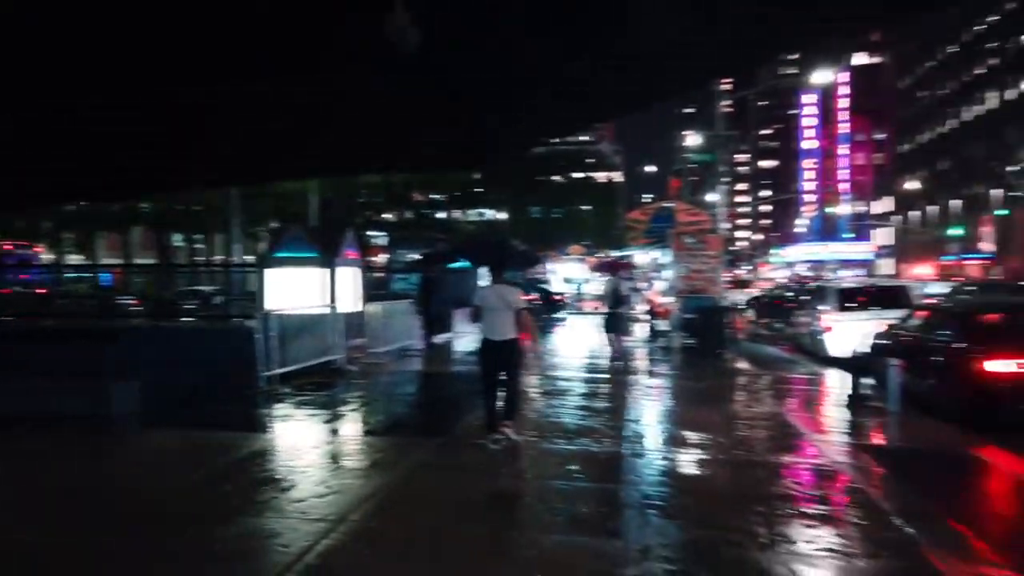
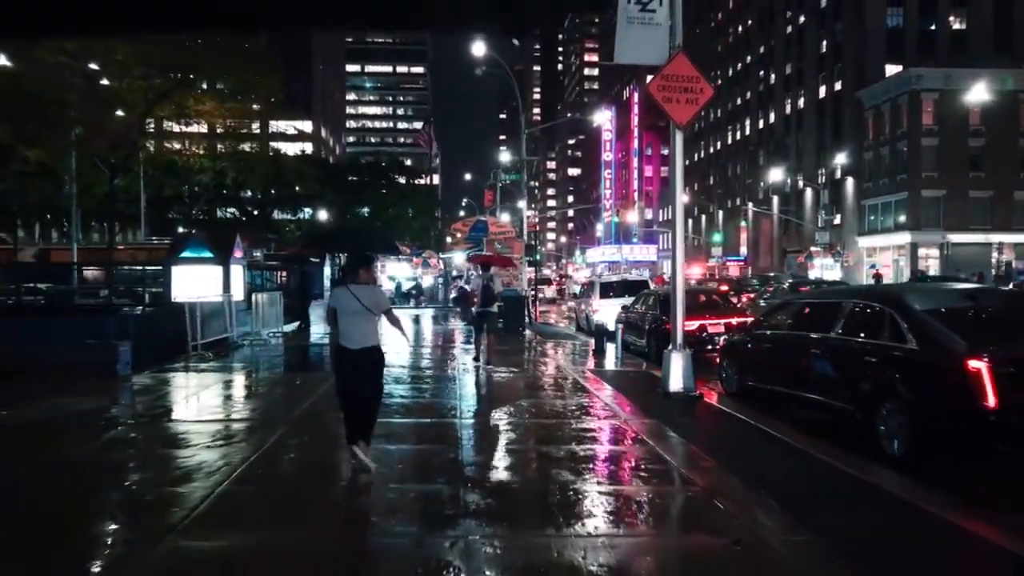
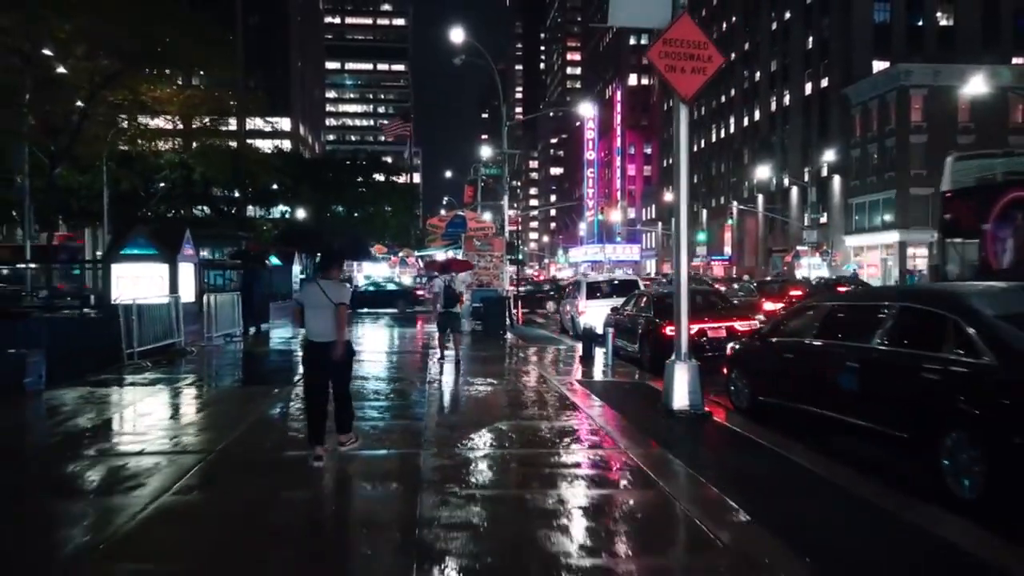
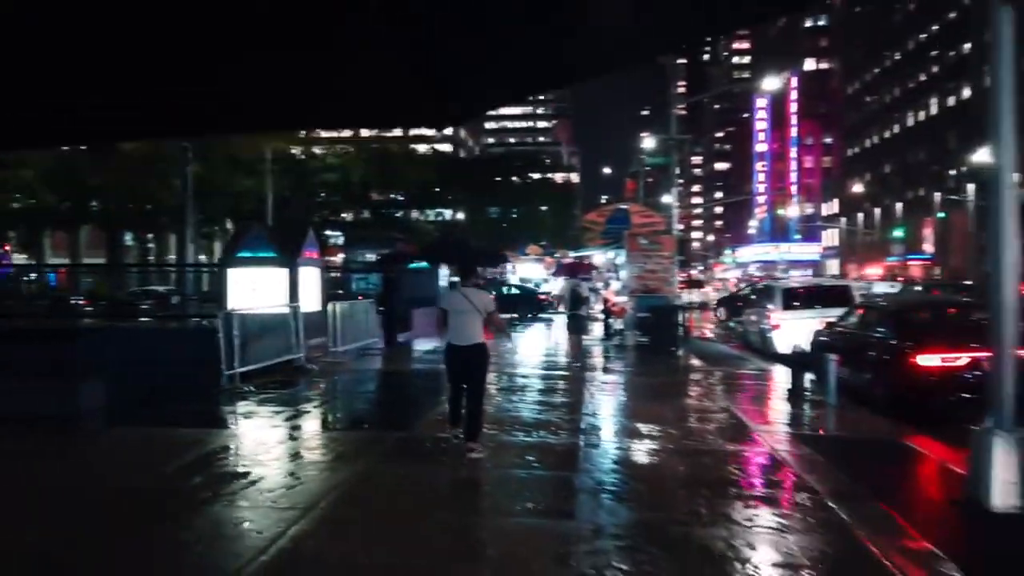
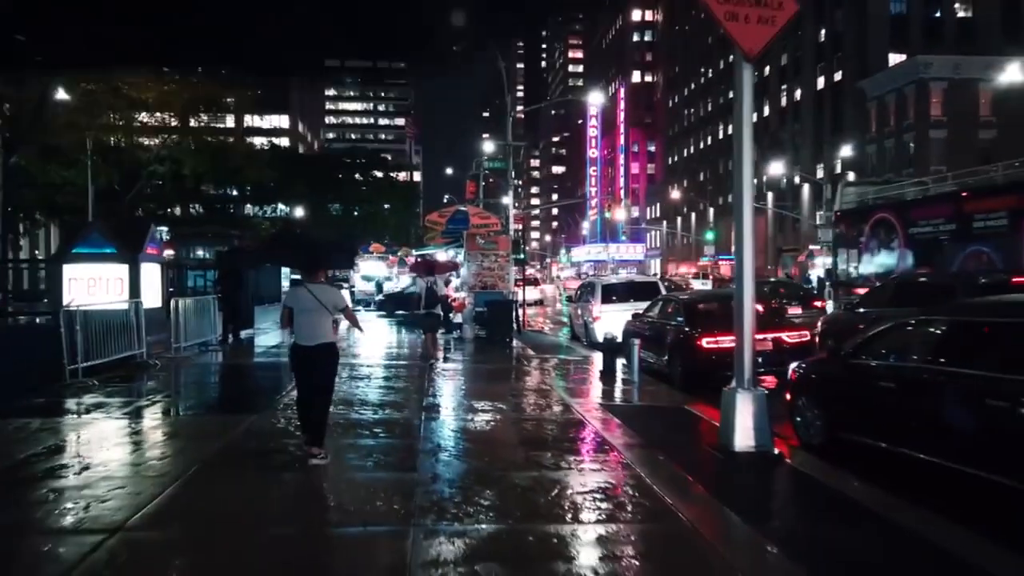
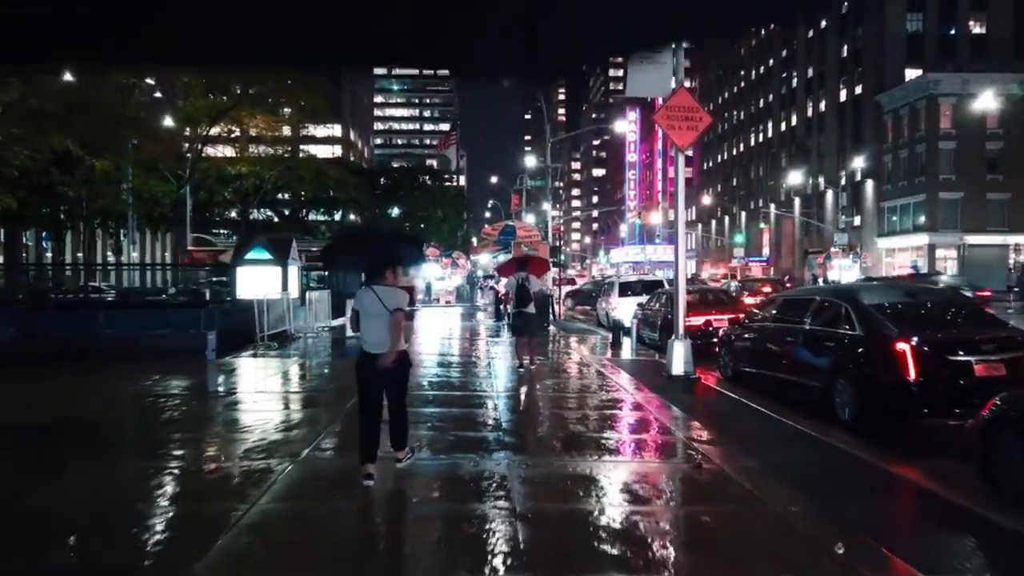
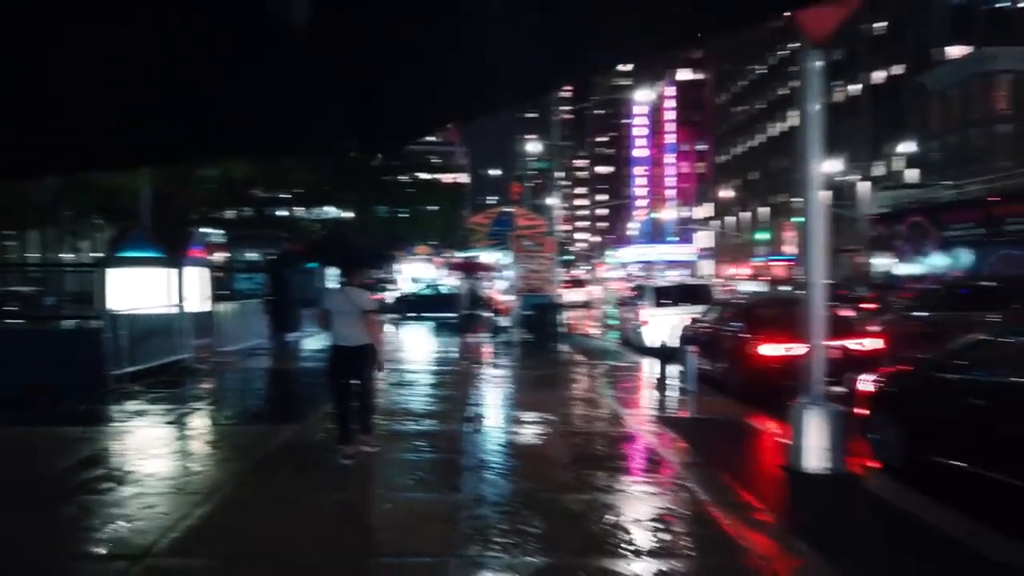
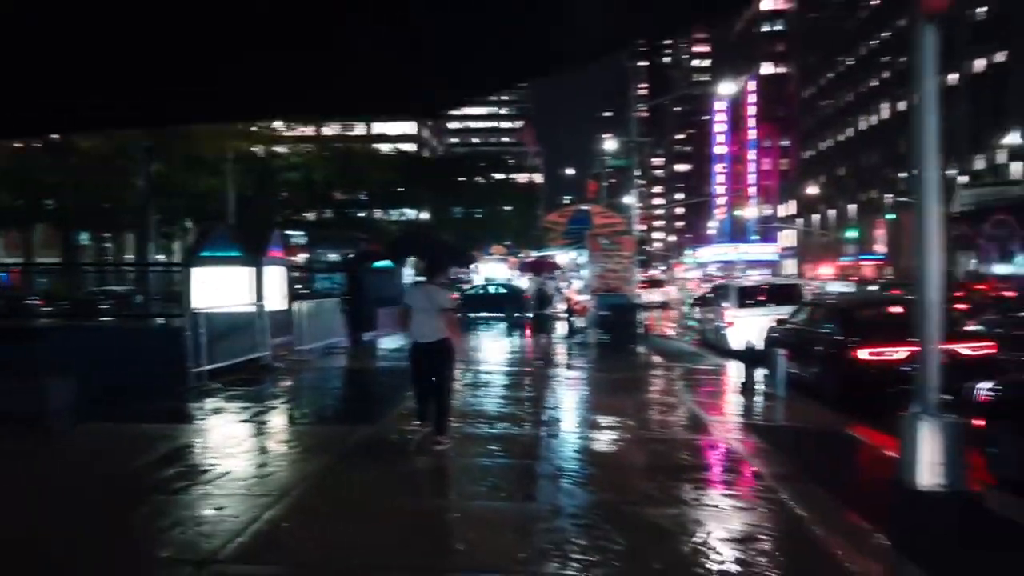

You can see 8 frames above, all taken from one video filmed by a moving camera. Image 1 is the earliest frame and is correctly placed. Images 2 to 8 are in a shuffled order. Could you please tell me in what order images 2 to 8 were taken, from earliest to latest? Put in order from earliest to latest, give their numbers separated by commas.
4, 8, 7, 5, 3, 2, 6
